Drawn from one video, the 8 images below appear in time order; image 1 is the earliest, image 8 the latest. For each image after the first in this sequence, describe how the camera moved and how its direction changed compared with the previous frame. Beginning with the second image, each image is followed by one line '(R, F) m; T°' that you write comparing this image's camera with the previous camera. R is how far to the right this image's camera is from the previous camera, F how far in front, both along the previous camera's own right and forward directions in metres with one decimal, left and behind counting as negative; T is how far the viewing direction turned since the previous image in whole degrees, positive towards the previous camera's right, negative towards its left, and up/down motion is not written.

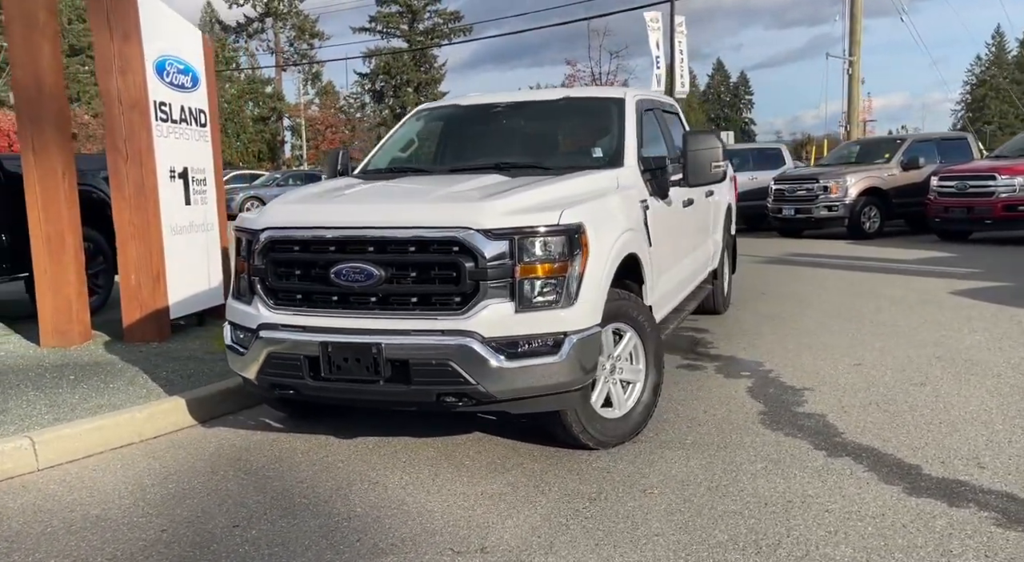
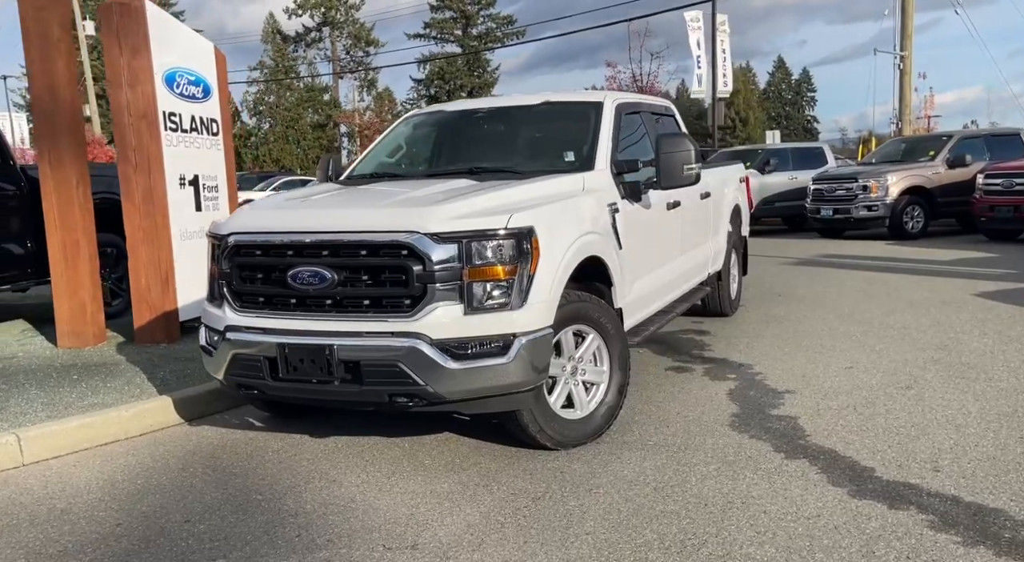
(+0.4, -0.1) m; -3°
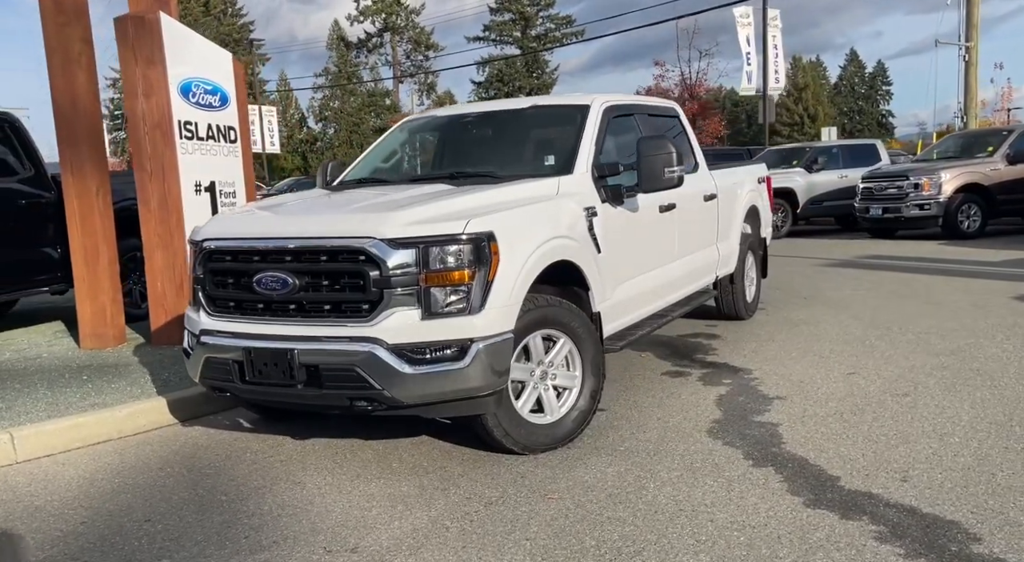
(+0.4, 0.0) m; -4°
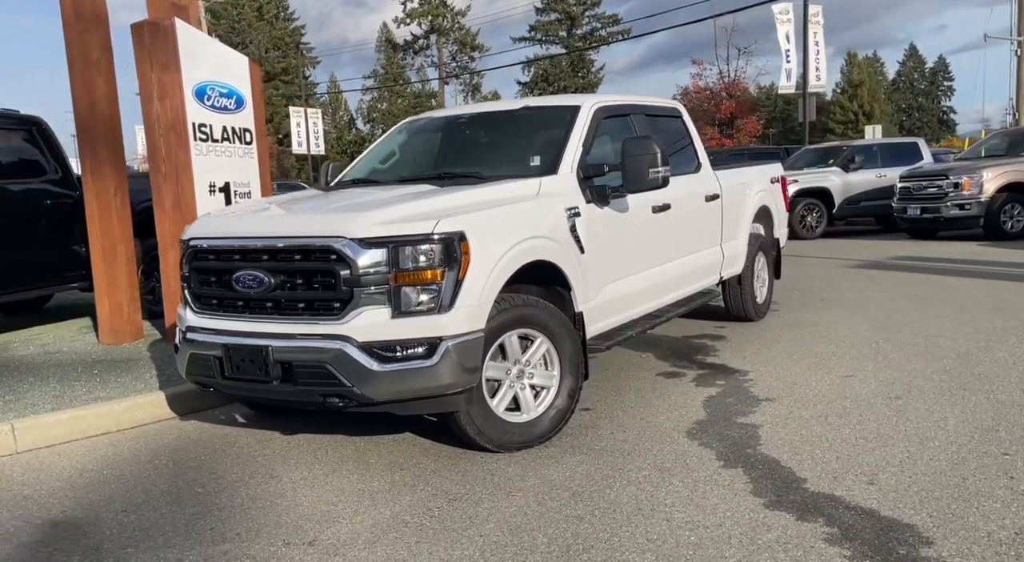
(+0.3, 0.0) m; -3°
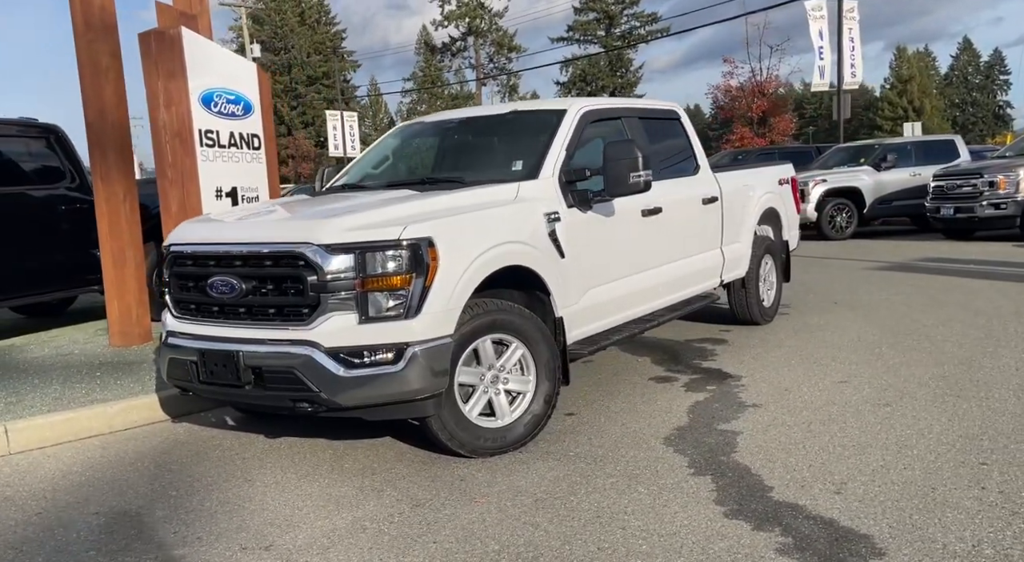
(+0.3, 0.0) m; -2°
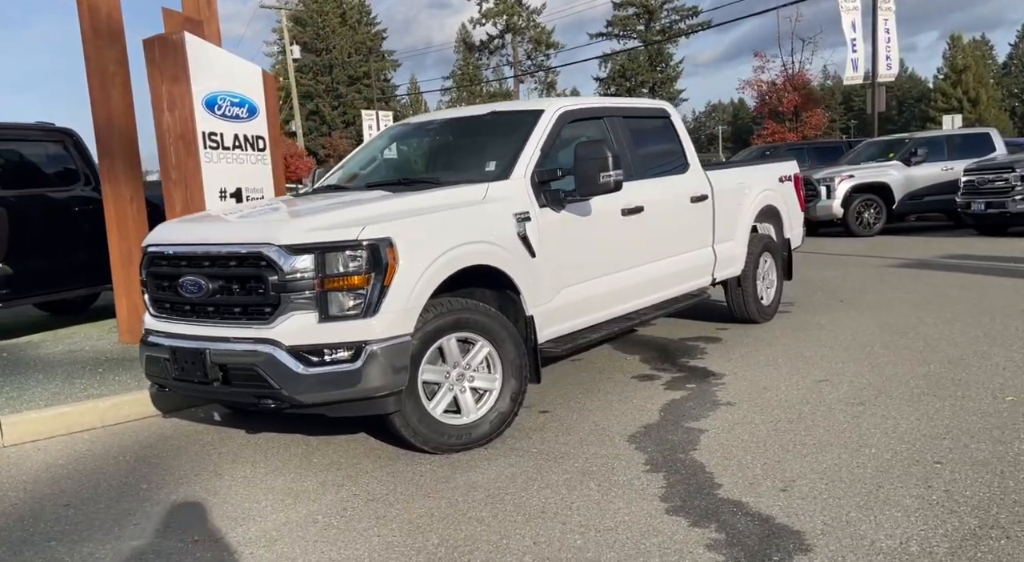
(+0.4, -0.1) m; -2°
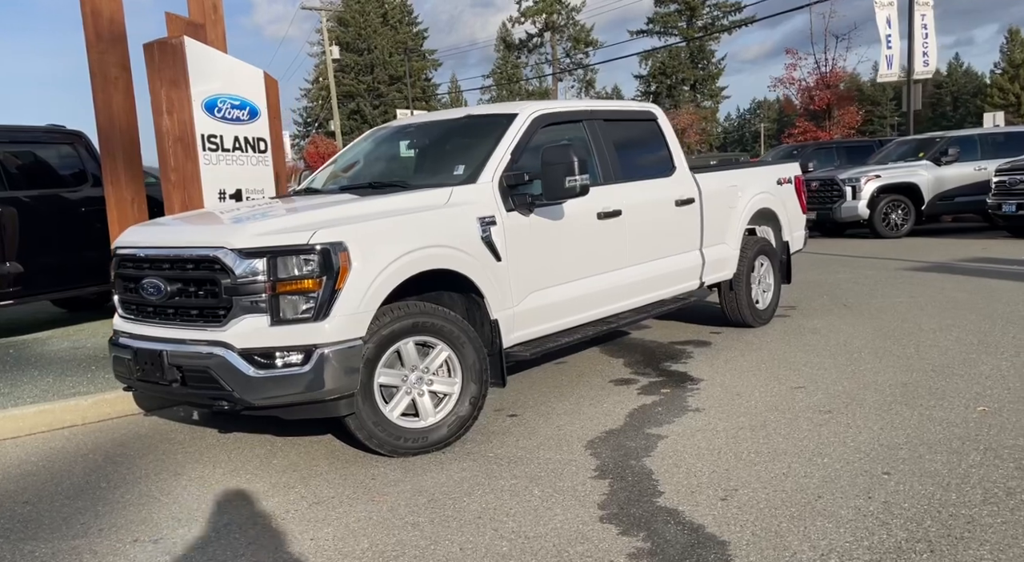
(+0.4, 0.0) m; -2°
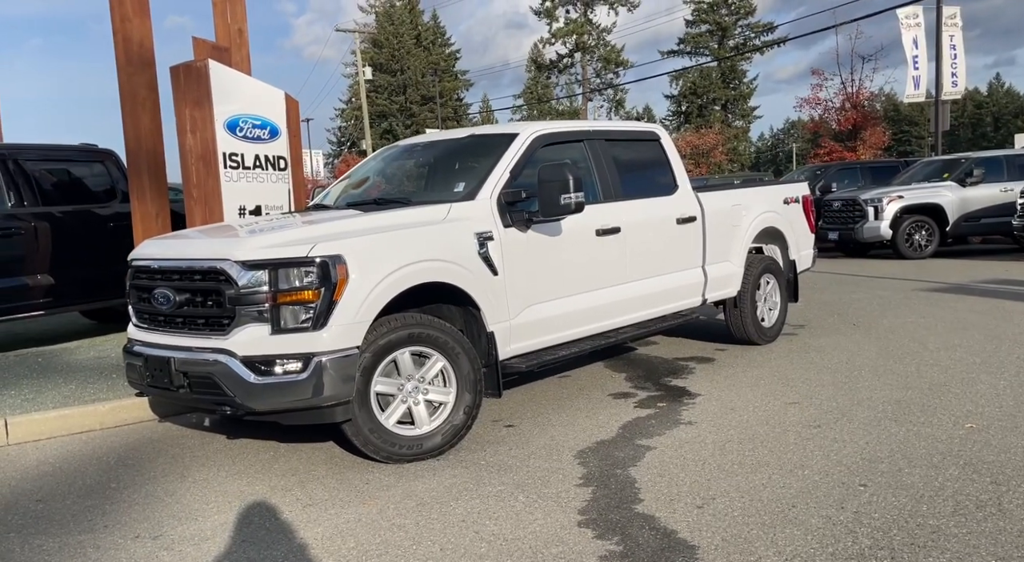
(+0.2, -0.2) m; -2°
